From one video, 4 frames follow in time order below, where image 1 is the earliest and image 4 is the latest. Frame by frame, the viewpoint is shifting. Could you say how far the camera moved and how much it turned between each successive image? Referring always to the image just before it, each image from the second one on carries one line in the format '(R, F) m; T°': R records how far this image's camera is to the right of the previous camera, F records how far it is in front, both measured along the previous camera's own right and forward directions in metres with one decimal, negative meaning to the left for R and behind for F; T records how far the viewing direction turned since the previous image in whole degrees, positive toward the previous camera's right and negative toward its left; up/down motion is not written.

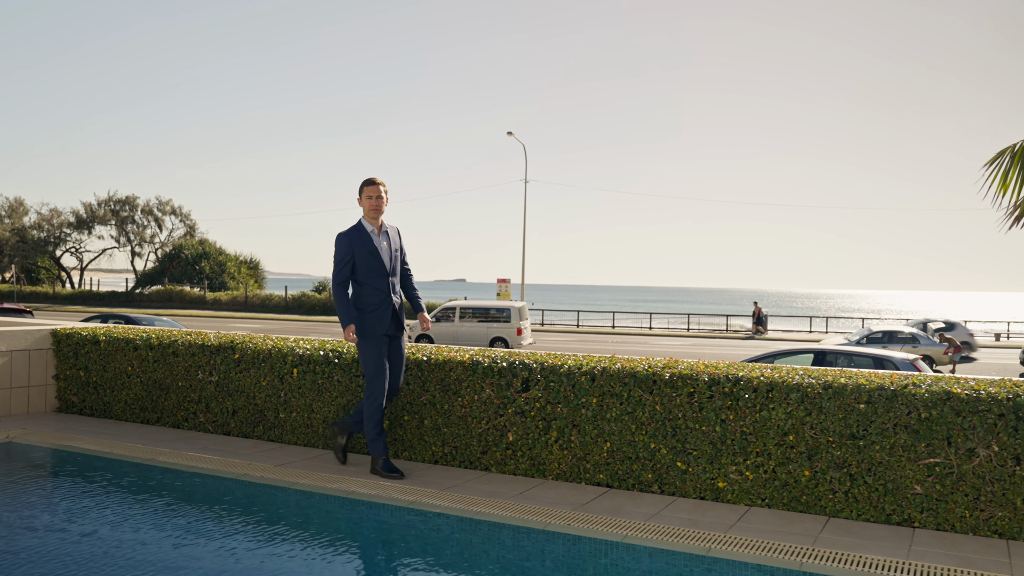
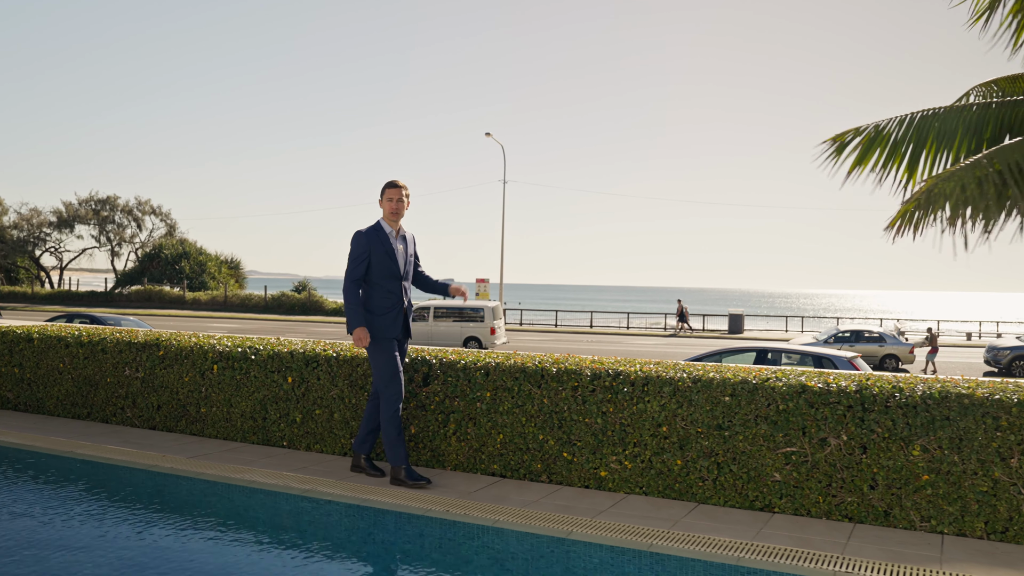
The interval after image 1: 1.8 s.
(+0.8, -0.3) m; 0°
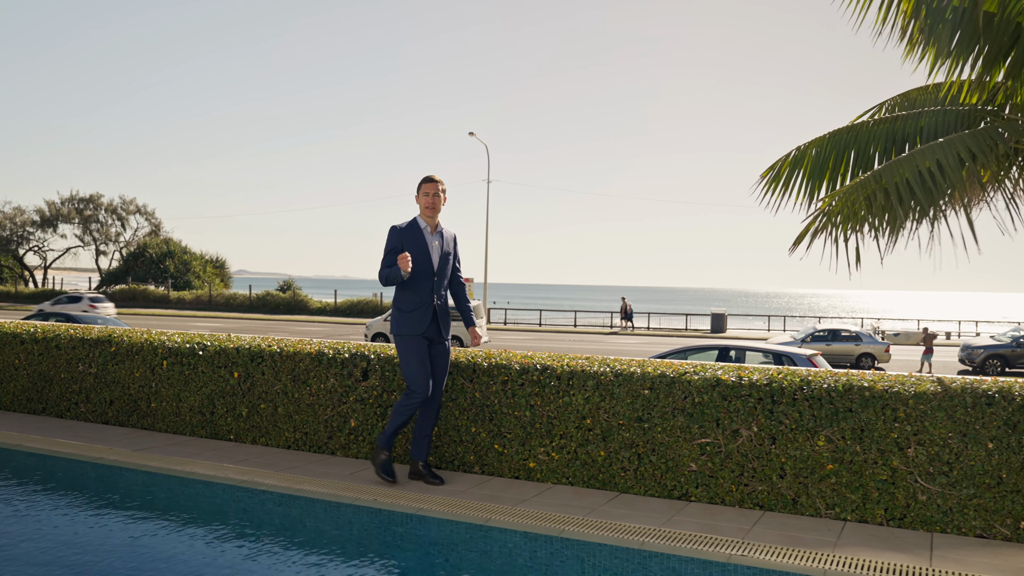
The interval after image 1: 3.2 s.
(+0.5, -0.2) m; +1°
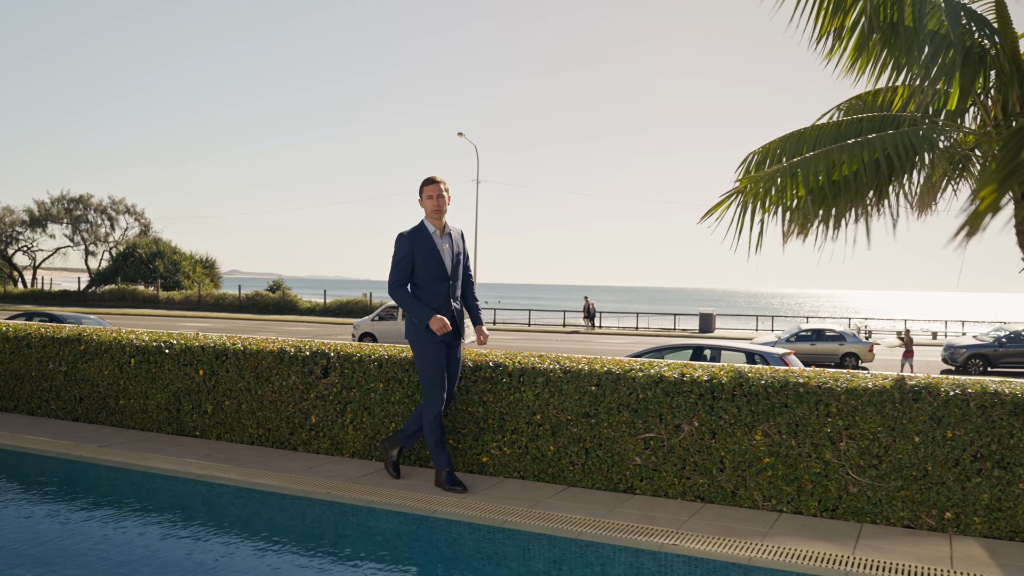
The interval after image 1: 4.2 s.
(+0.4, -0.2) m; 0°
